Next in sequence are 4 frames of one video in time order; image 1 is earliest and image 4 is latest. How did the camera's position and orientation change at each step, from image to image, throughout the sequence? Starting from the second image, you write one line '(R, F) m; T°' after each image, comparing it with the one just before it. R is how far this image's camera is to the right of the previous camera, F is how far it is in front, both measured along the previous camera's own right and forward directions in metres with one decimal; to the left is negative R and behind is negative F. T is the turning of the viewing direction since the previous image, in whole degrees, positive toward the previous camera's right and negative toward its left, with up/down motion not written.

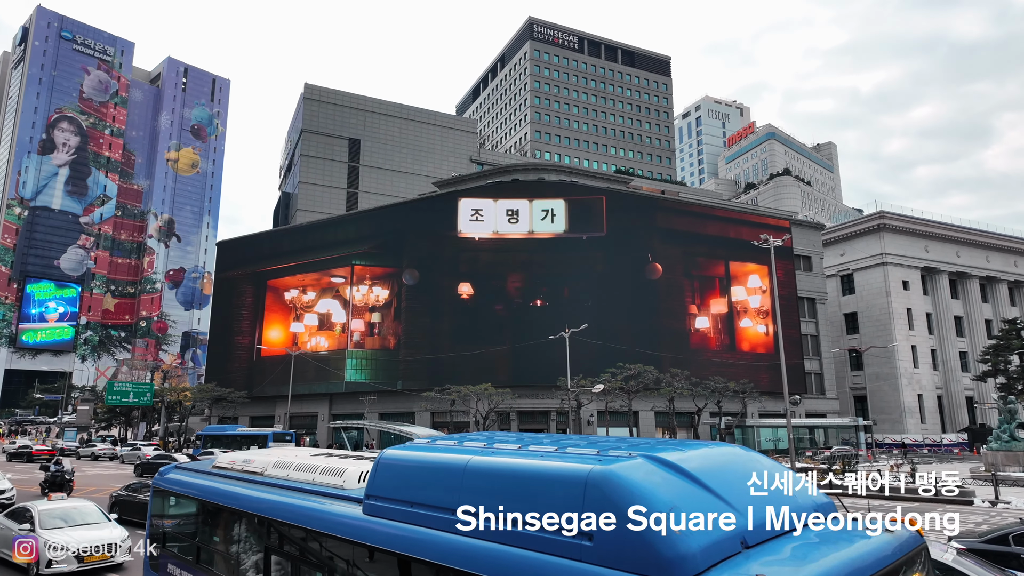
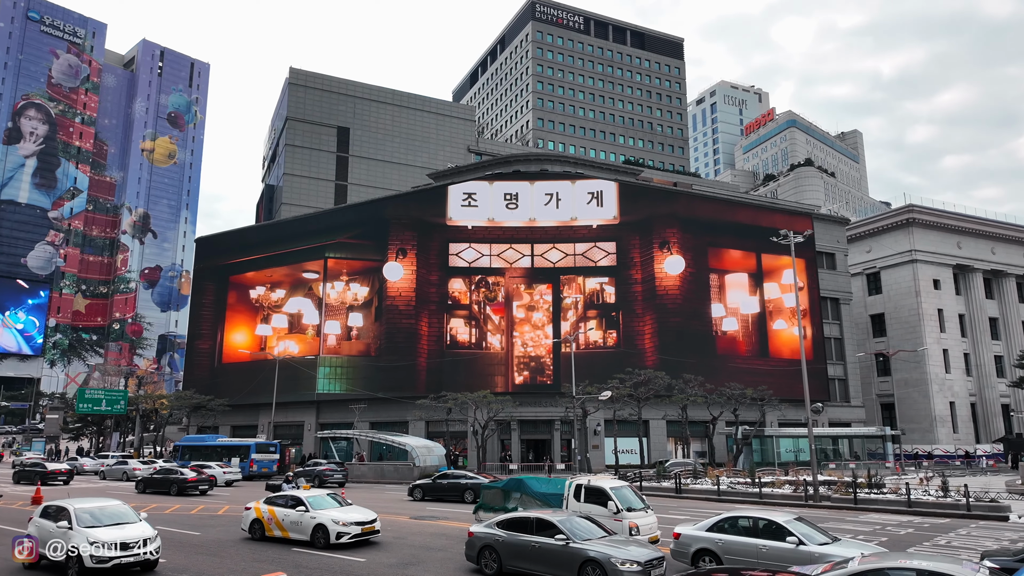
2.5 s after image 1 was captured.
(+0.1, +3.4) m; 0°
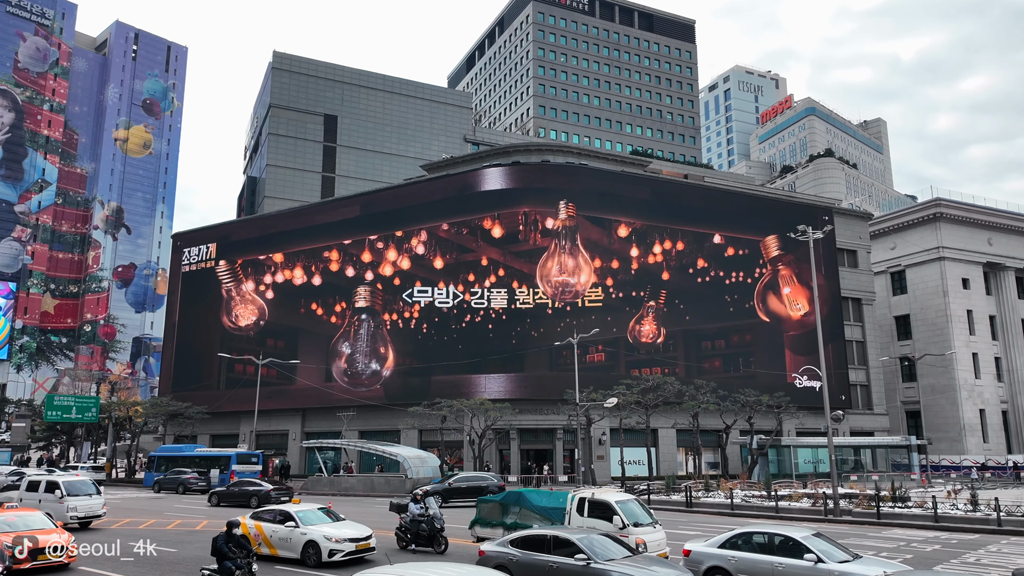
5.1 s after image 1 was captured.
(+0.1, +3.0) m; 0°
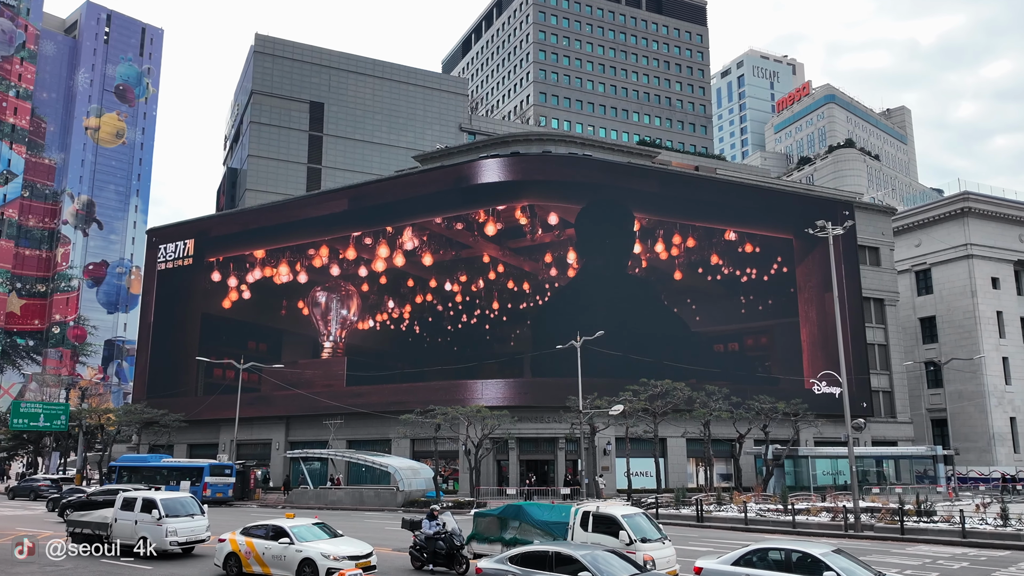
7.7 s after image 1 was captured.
(0.0, +2.8) m; 0°
